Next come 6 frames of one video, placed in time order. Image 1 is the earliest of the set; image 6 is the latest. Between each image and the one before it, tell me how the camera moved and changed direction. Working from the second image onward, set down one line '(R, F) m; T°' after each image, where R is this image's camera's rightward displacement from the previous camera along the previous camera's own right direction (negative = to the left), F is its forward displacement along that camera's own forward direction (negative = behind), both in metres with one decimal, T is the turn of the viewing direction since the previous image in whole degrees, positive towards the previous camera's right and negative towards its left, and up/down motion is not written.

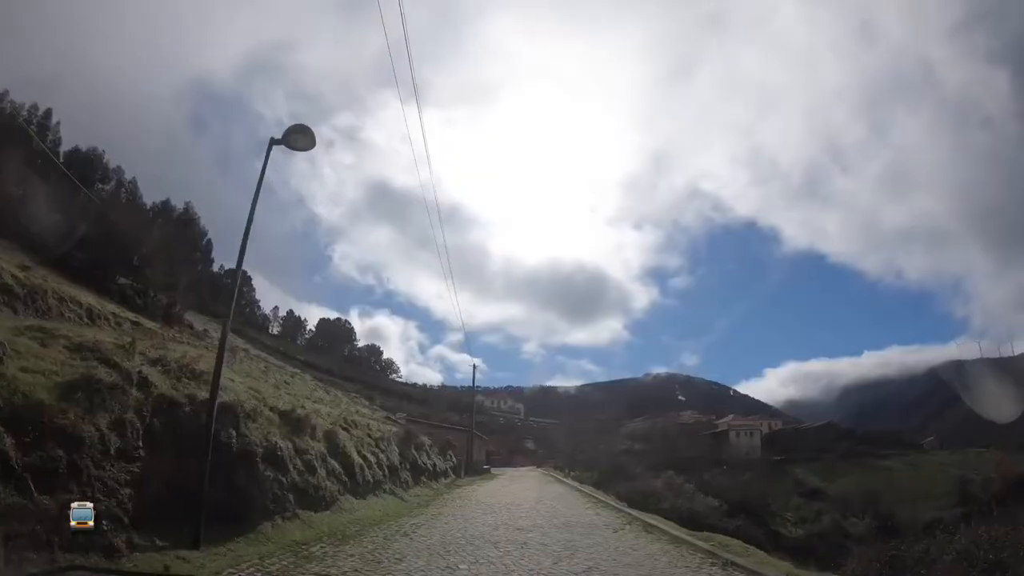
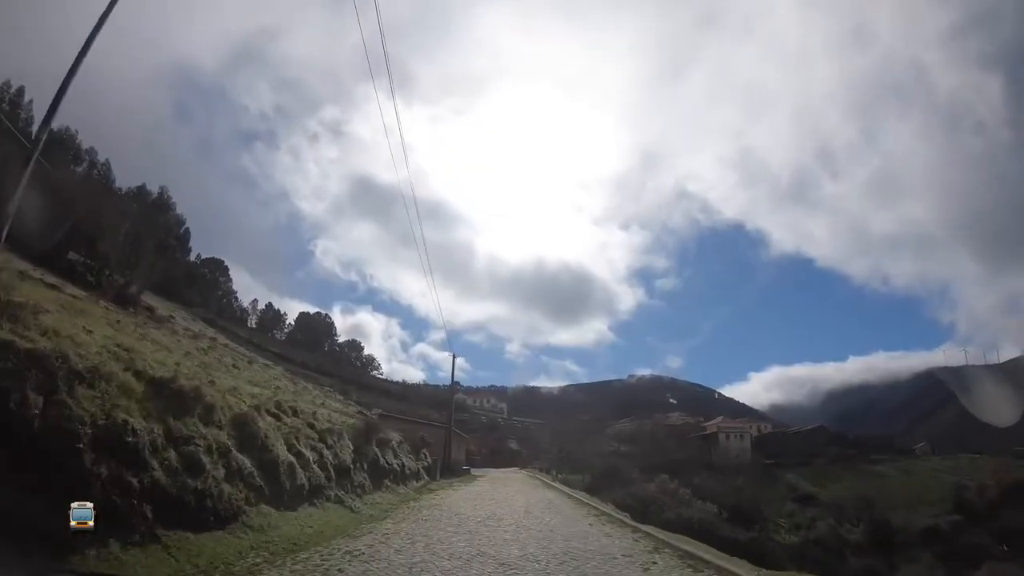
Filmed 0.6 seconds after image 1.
(0.0, +2.4) m; +1°
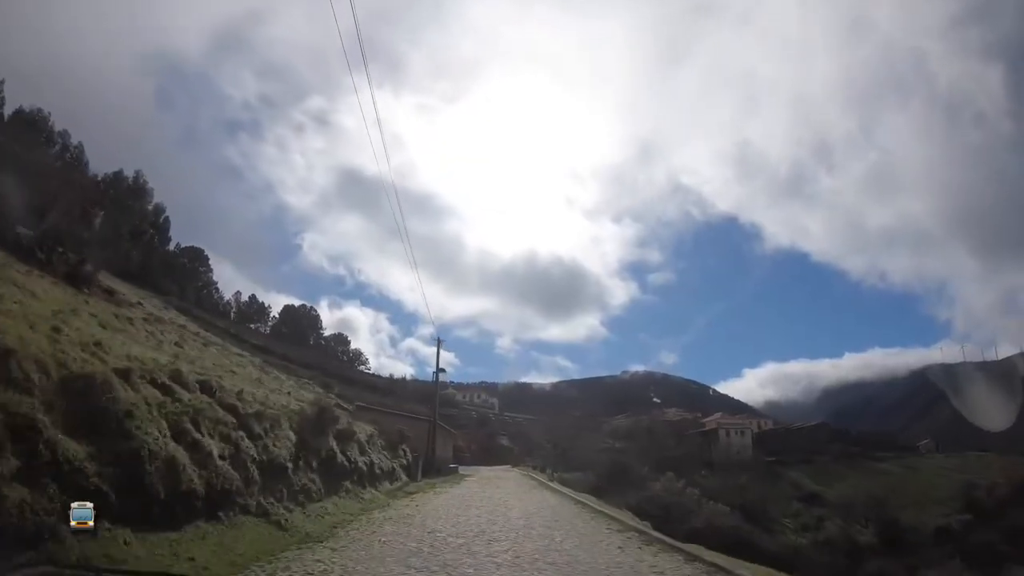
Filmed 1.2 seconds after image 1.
(0.0, +2.7) m; 0°
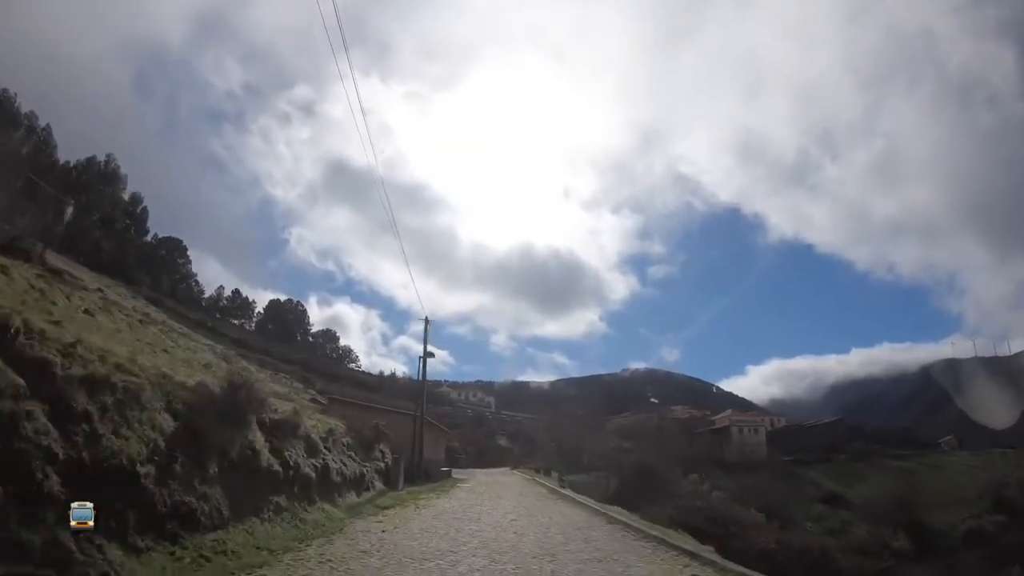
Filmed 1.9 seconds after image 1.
(-0.1, +3.8) m; 0°
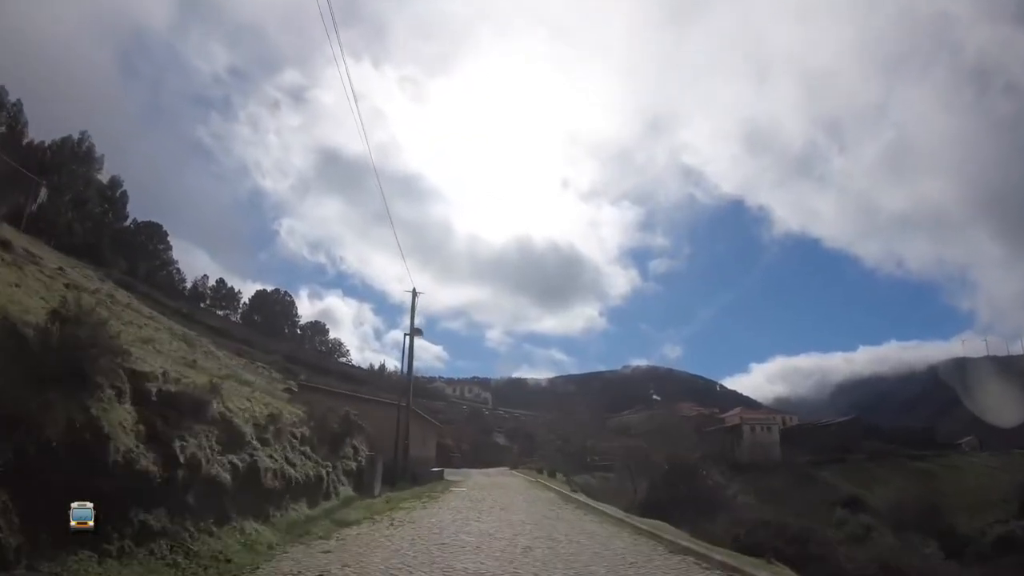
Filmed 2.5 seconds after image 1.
(-0.1, +3.5) m; 0°
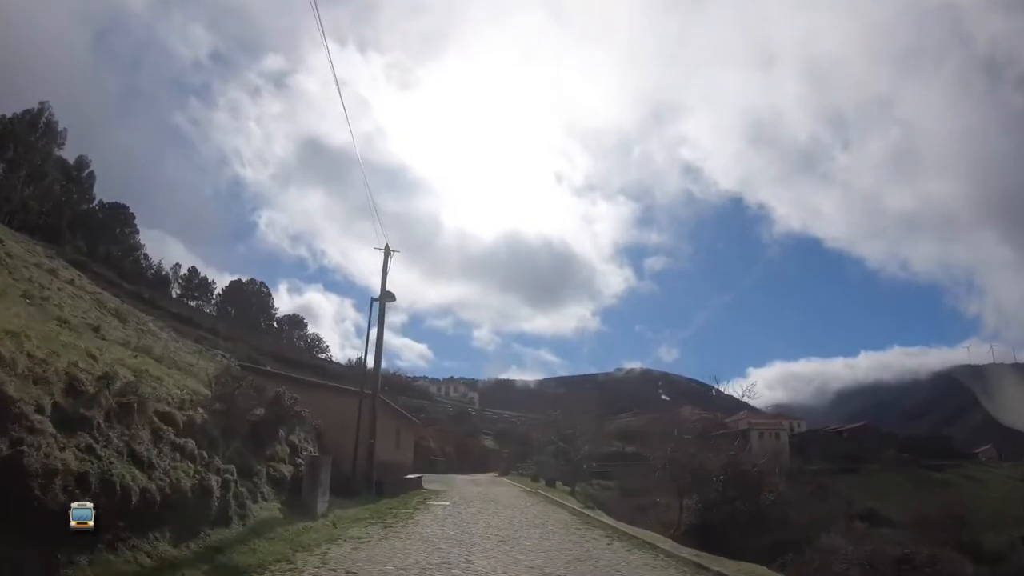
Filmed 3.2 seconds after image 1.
(-0.1, +4.1) m; +1°
